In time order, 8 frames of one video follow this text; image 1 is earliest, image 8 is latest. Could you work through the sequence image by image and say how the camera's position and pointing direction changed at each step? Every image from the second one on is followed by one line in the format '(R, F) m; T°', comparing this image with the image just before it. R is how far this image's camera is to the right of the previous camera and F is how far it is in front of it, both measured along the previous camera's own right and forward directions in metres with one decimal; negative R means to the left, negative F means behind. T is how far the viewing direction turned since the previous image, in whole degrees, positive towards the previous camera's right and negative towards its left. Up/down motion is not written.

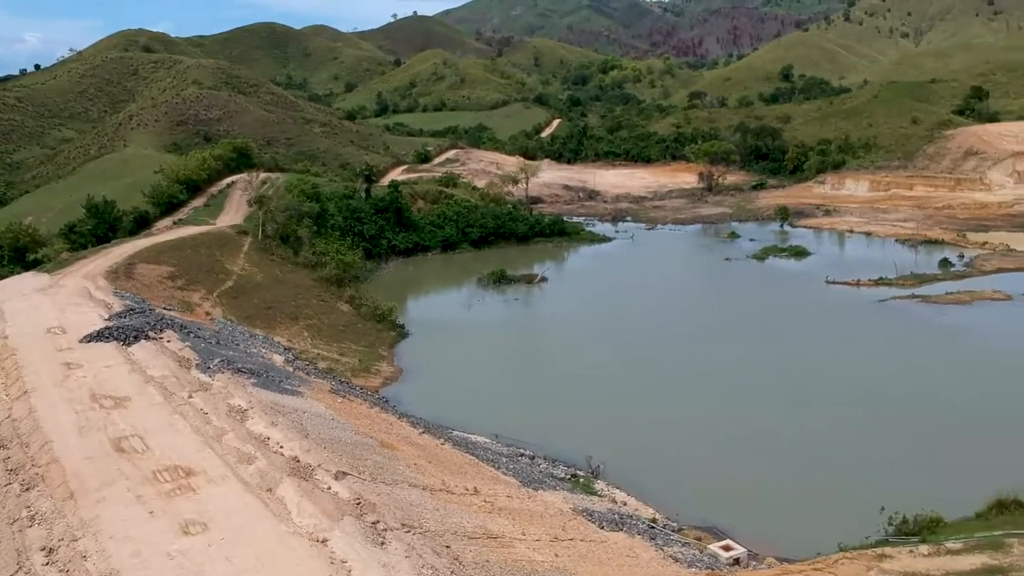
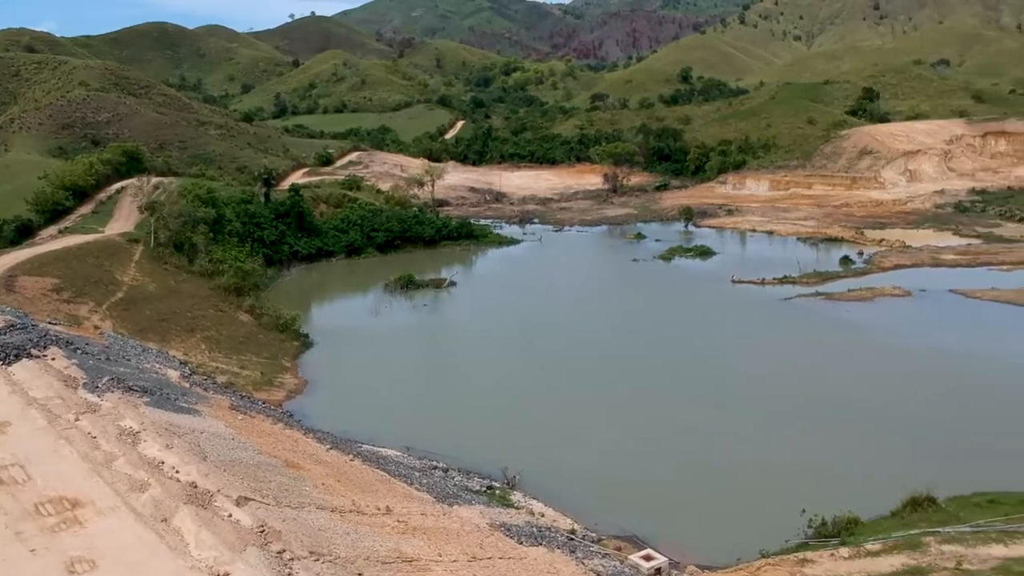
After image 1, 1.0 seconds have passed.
(-0.1, +0.7) m; +5°
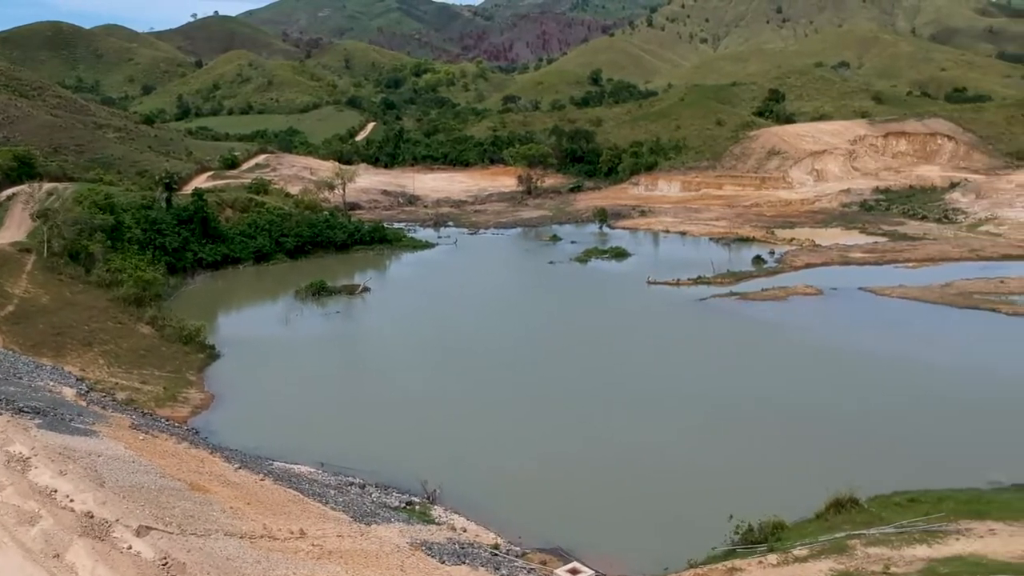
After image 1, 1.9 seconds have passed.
(-0.1, +0.6) m; +5°
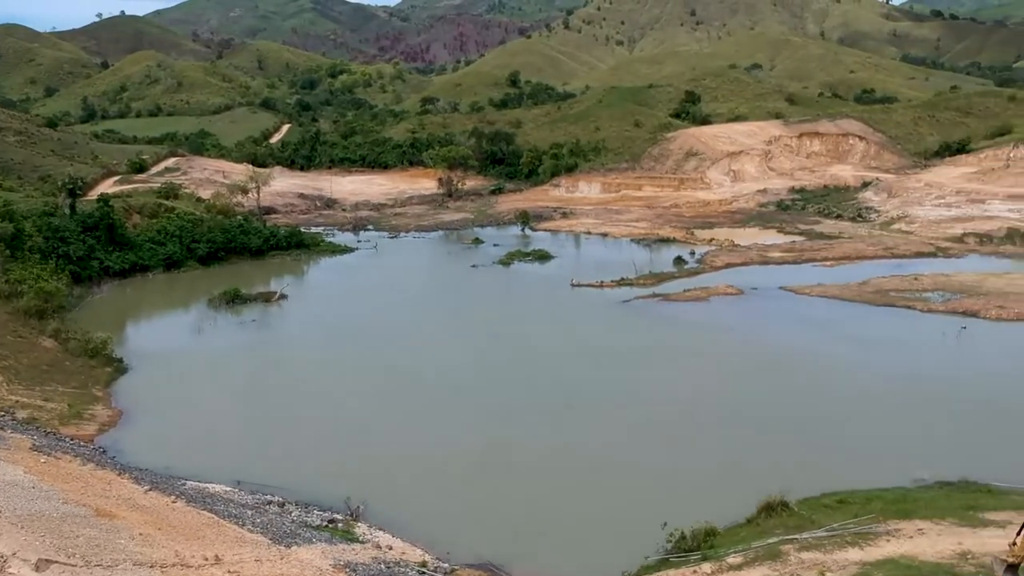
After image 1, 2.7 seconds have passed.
(-0.1, +0.5) m; +4°
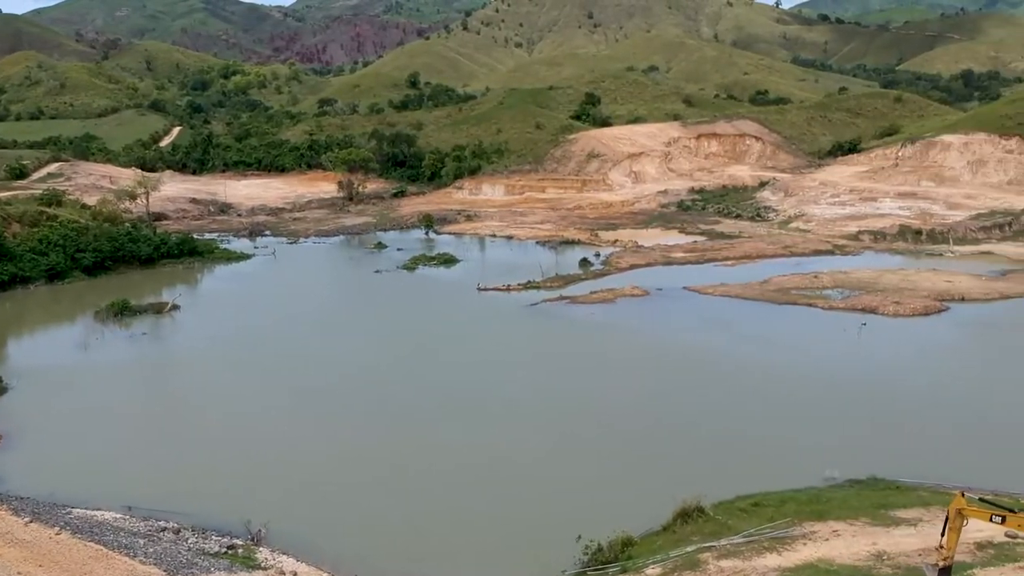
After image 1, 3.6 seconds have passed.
(-0.1, +0.6) m; +5°
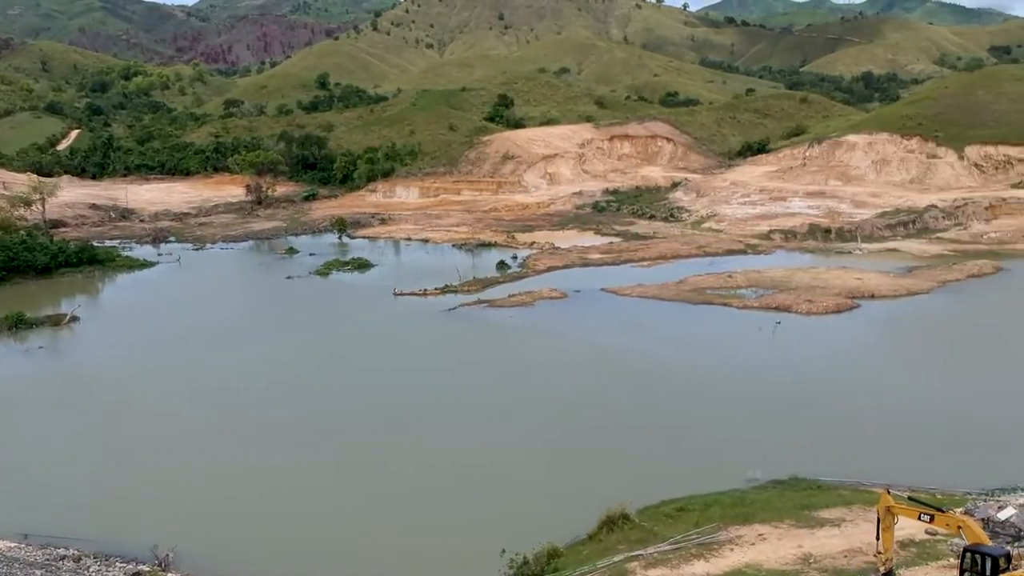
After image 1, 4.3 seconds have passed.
(-0.1, +0.5) m; +5°
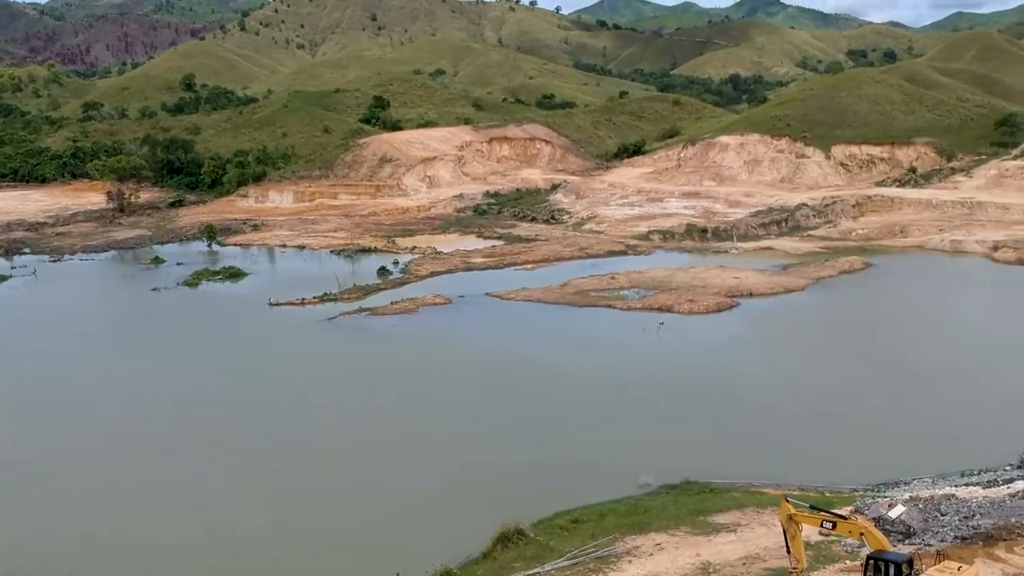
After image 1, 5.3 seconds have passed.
(-0.1, +0.7) m; +7°
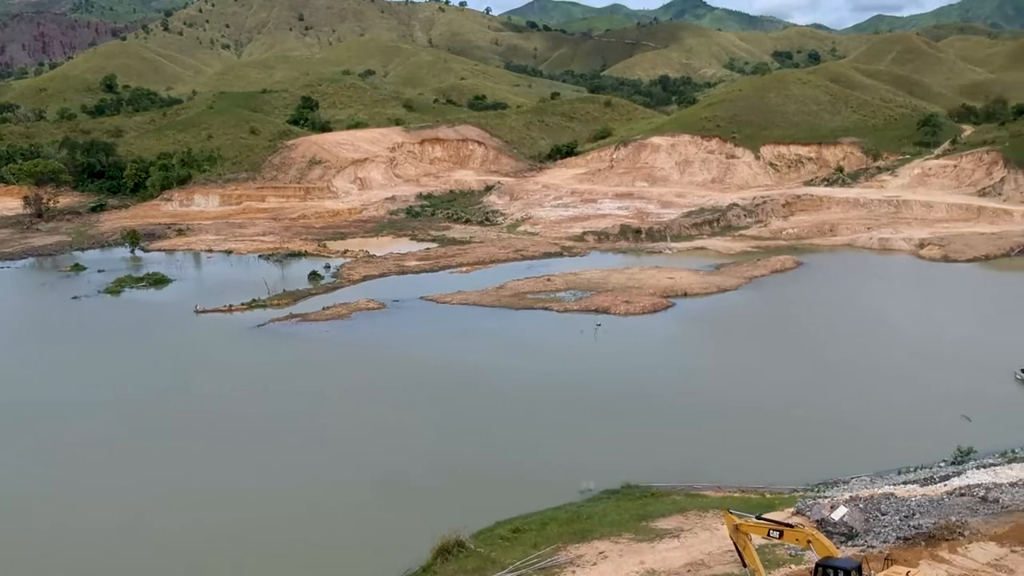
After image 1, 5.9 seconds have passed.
(-0.1, +0.4) m; +4°
